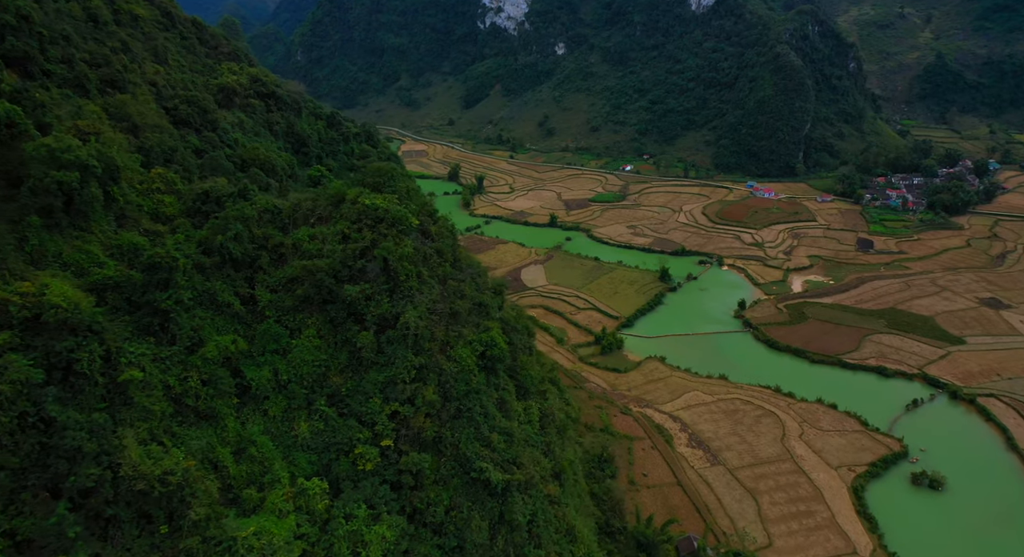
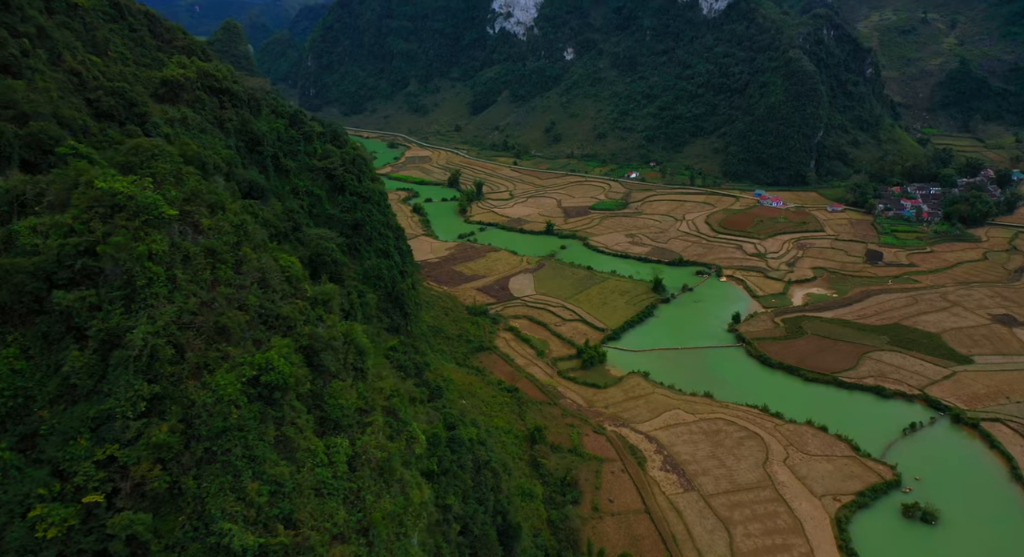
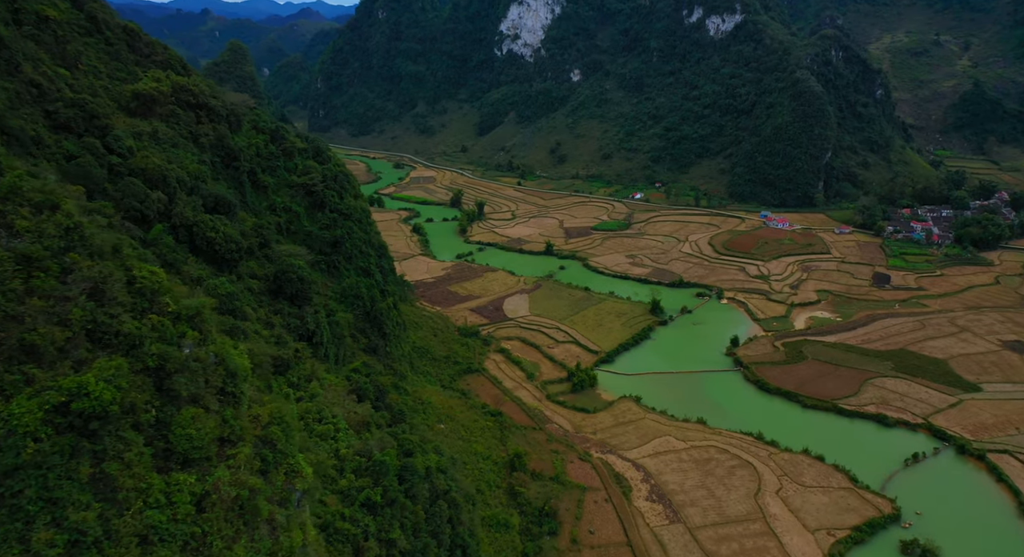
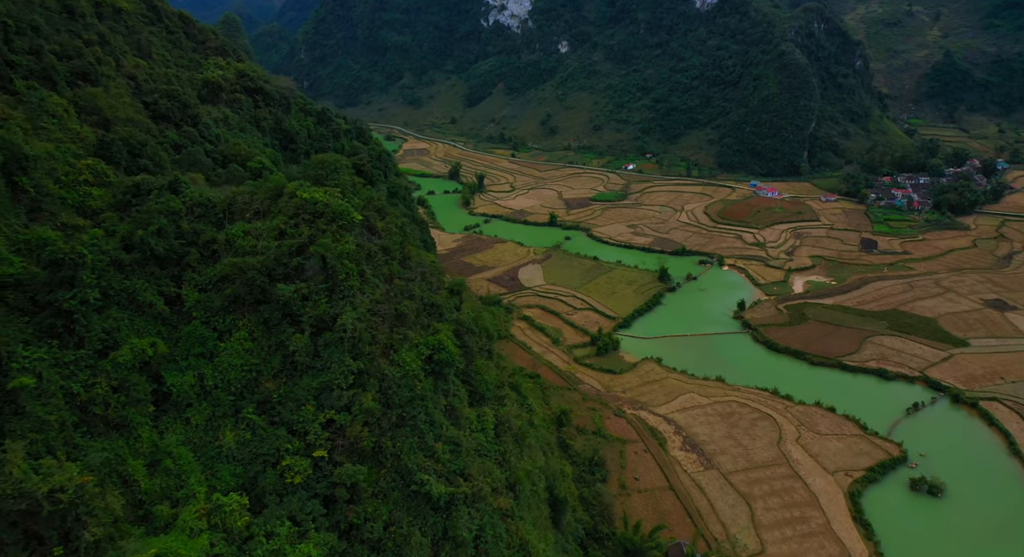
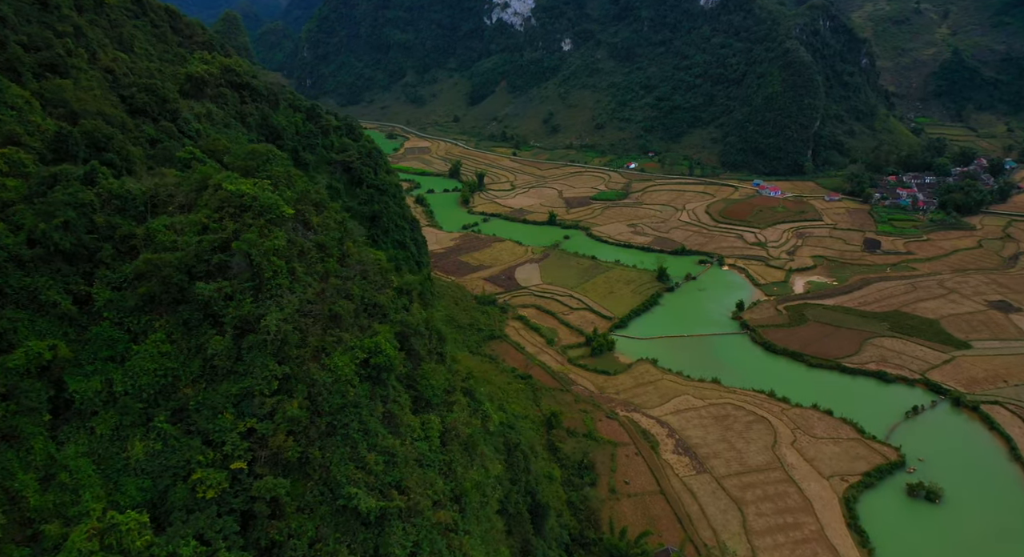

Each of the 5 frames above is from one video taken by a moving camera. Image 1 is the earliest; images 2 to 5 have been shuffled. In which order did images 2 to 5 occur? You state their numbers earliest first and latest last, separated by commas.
4, 5, 2, 3
